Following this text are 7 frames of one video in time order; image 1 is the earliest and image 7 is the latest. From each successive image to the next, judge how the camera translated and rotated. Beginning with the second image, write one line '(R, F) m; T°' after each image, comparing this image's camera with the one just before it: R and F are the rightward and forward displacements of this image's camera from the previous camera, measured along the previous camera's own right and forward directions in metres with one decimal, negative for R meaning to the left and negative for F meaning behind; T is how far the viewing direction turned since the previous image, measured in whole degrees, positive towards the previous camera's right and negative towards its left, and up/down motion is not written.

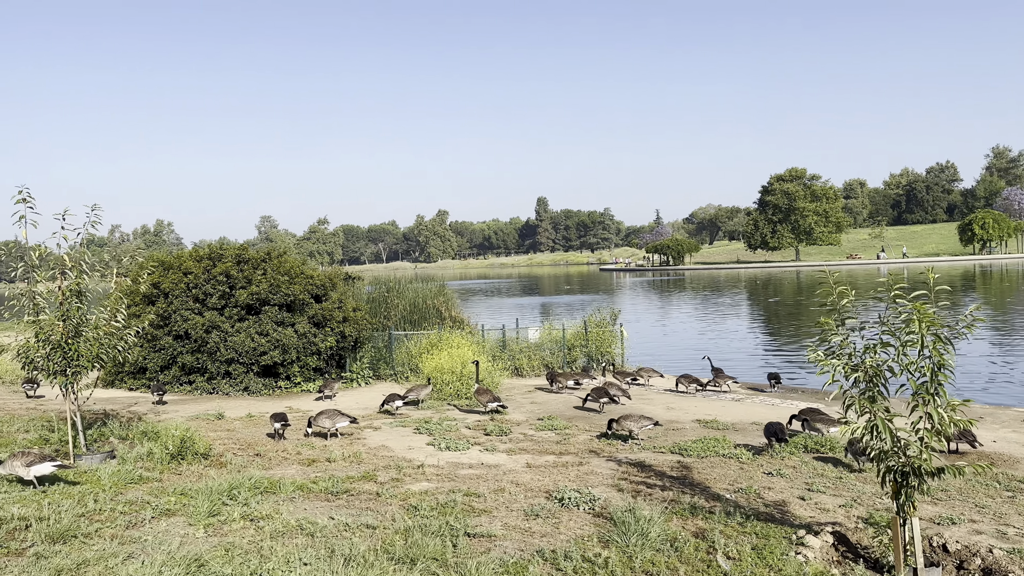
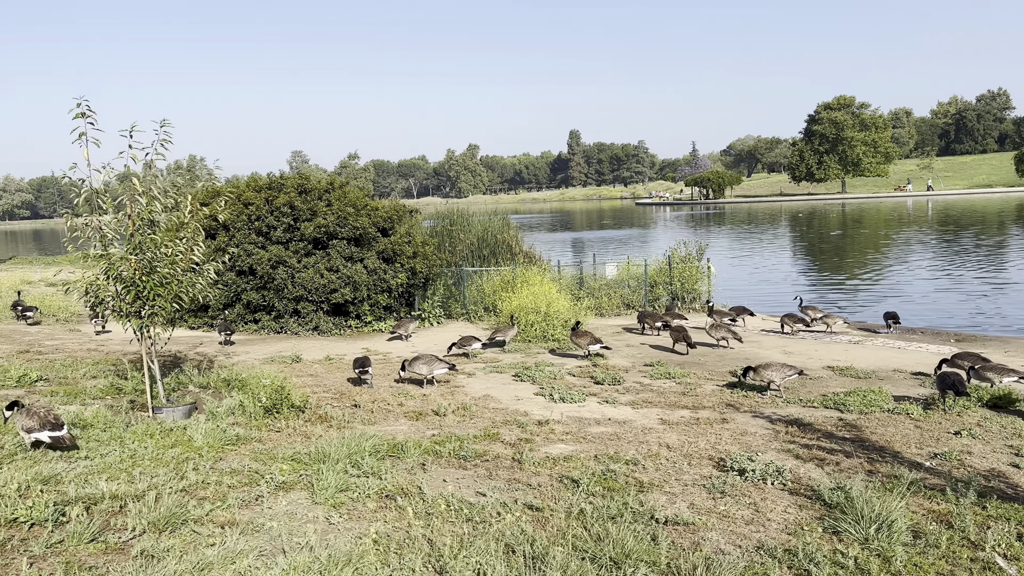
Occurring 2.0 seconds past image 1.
(-1.4, +1.8) m; -2°
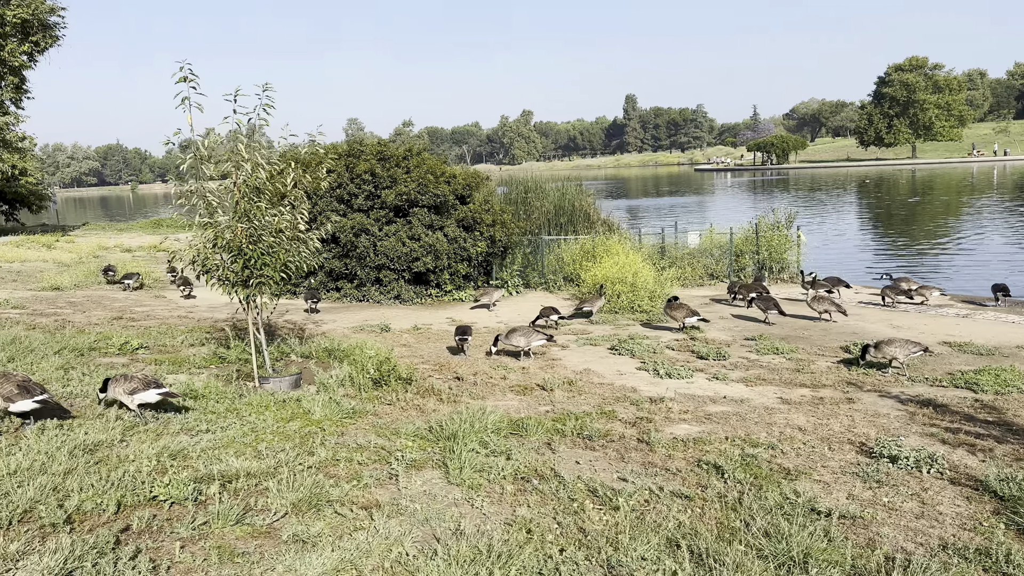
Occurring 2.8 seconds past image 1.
(-0.8, +0.4) m; -4°
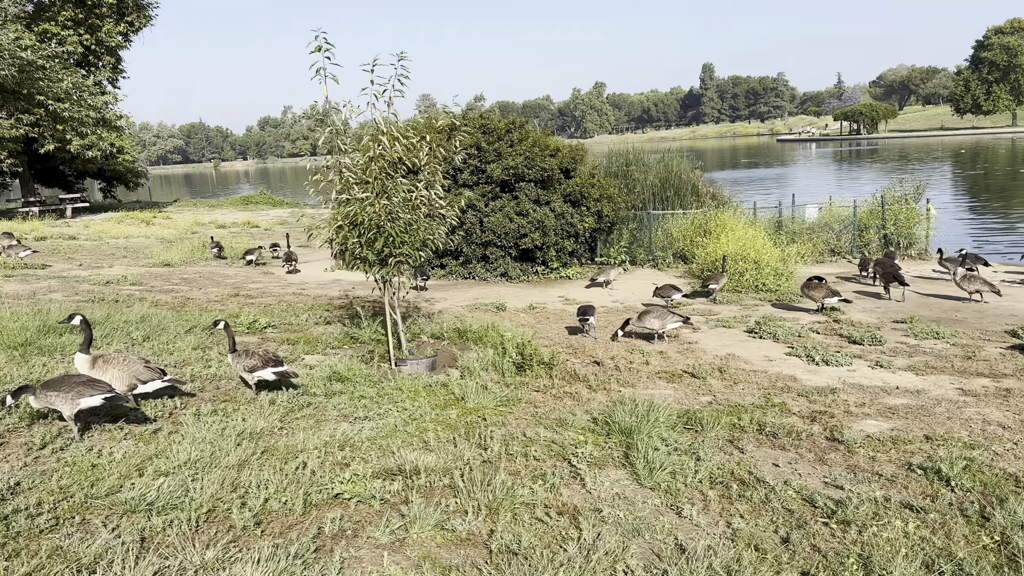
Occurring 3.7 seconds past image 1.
(-1.0, +0.6) m; -5°
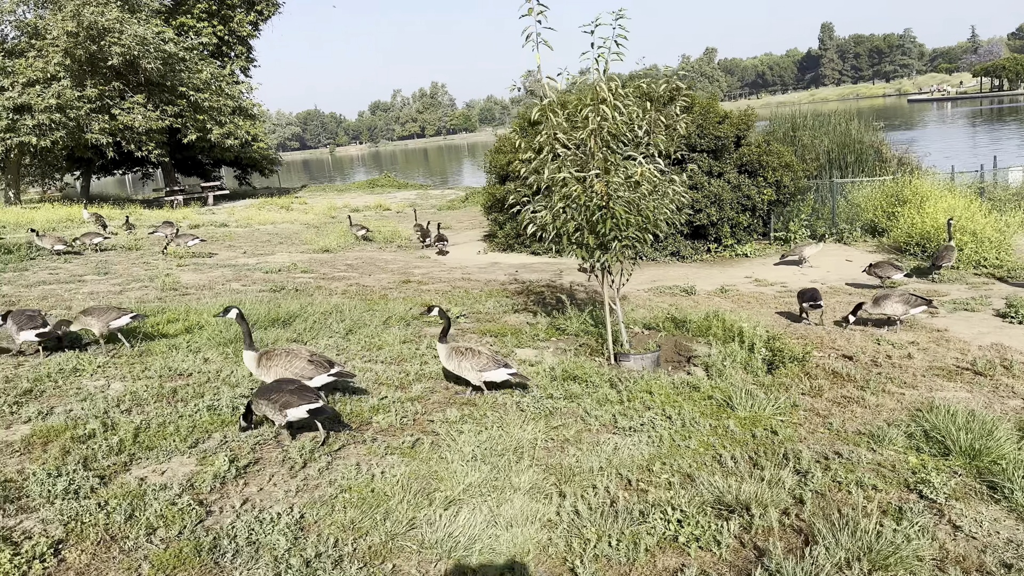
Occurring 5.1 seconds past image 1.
(-1.5, +1.0) m; -7°
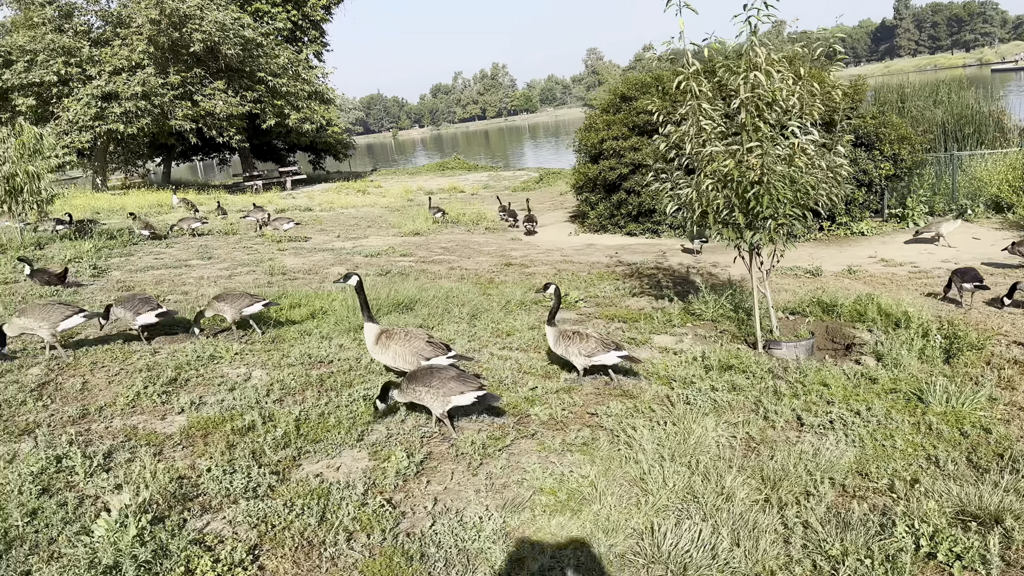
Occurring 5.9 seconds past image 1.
(-0.9, +0.4) m; -4°
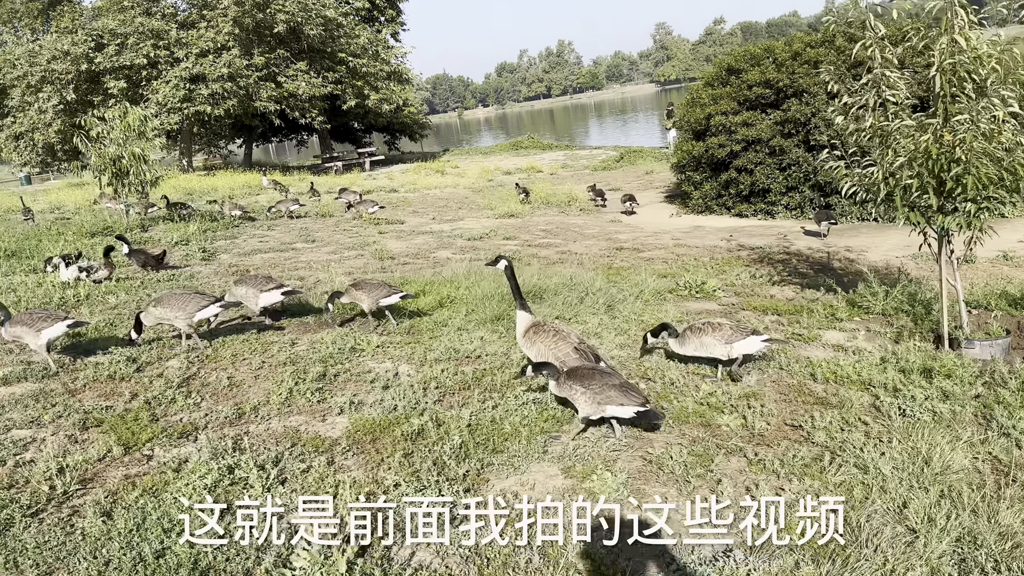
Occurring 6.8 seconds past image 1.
(-0.9, +0.6) m; -4°
